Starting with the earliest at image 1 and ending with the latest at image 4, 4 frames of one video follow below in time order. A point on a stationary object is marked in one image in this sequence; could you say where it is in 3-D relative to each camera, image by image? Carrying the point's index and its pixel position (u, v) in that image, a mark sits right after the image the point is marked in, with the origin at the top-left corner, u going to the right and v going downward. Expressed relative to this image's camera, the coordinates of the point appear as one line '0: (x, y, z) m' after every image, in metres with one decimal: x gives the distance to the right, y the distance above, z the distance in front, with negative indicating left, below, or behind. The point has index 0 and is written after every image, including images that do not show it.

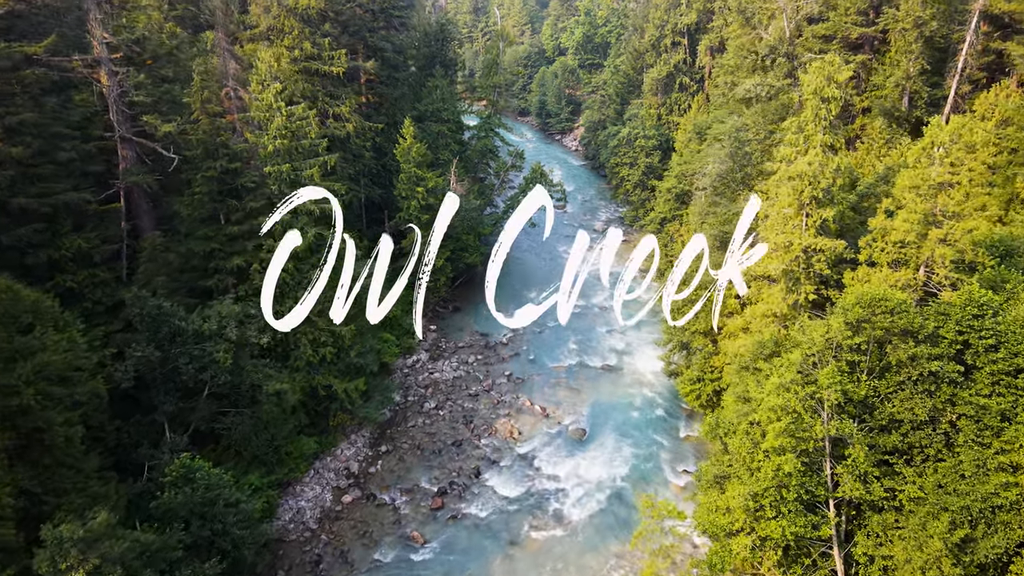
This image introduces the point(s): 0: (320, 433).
0: (-5.0, -3.8, +19.7) m
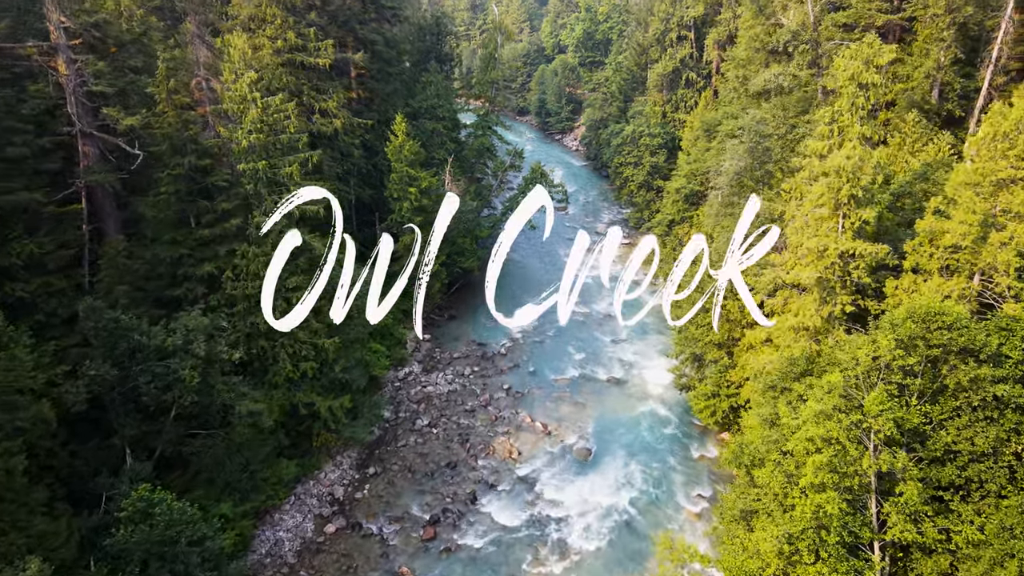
0: (-5.0, -4.0, +18.1) m
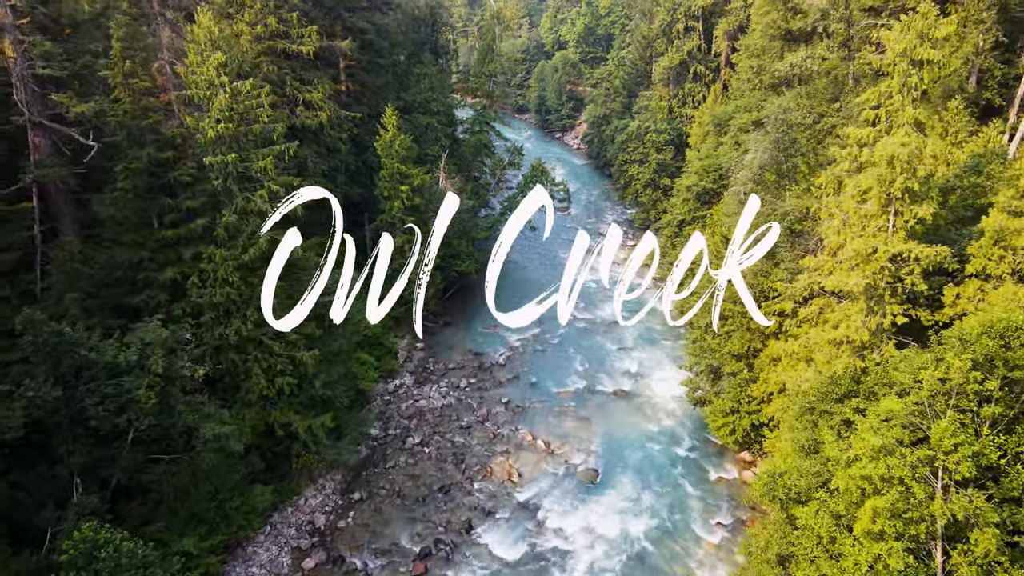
0: (-5.0, -4.1, +16.4) m
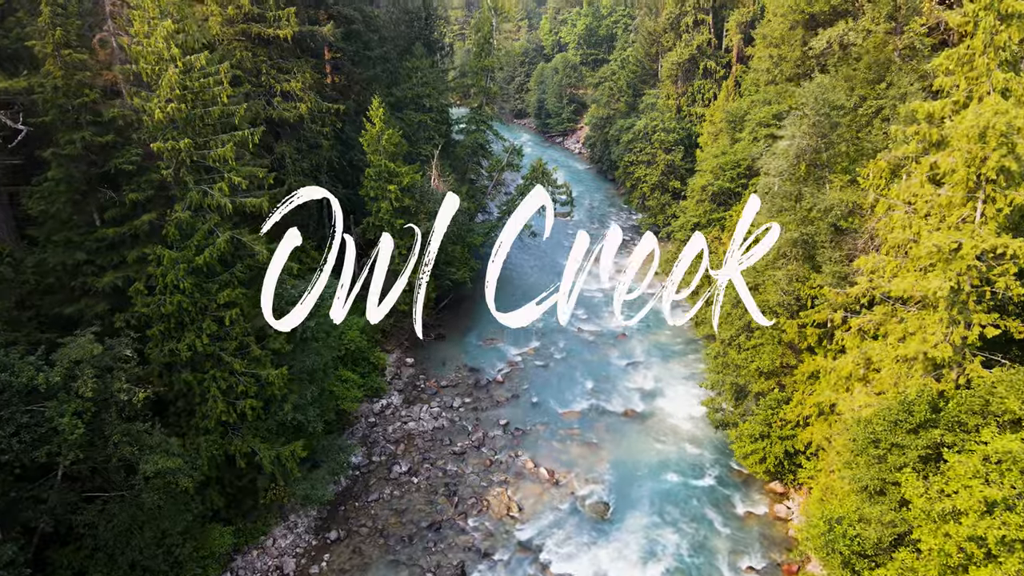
0: (-5.0, -4.3, +14.2) m
